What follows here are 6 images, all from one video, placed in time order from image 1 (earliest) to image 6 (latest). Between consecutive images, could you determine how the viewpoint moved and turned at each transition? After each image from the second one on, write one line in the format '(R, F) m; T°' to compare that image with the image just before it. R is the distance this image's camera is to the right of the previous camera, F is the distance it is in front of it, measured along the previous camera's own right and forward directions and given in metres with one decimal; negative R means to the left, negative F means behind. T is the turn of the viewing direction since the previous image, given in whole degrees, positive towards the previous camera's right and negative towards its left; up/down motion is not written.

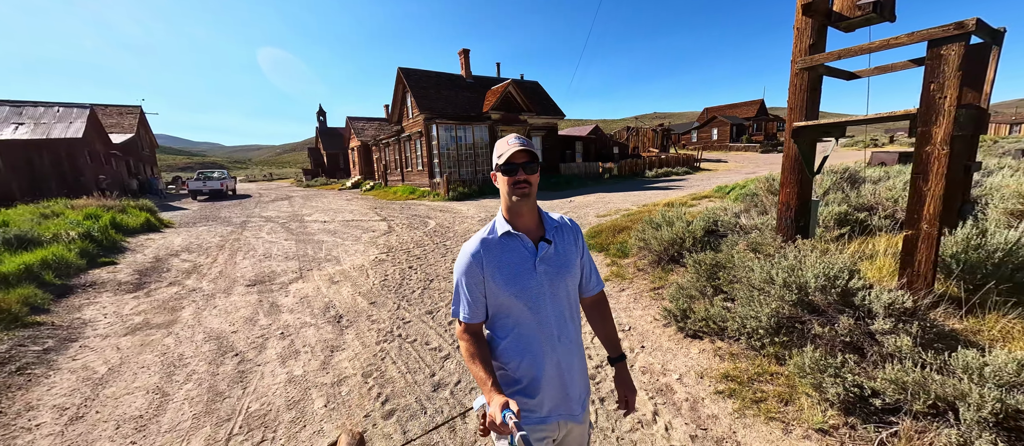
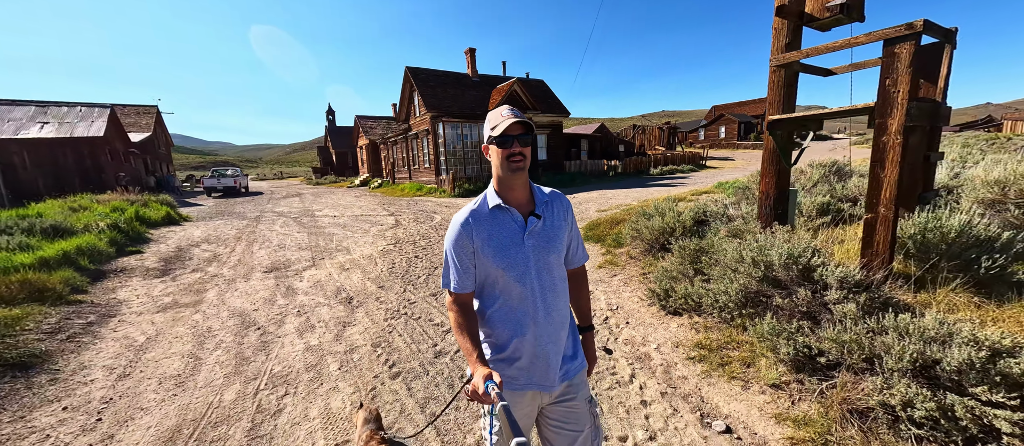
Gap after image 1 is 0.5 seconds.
(+0.1, -0.3) m; -1°
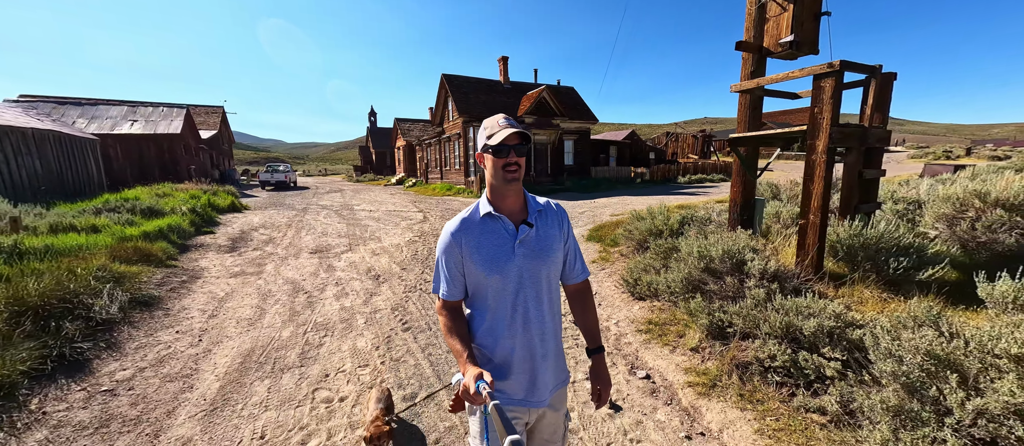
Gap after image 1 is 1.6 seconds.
(+0.5, -0.9) m; -5°
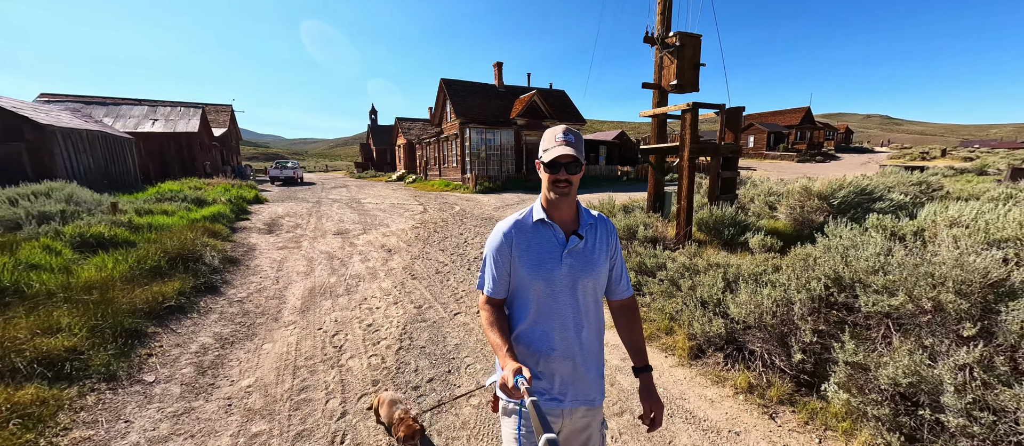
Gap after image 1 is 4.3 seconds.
(+0.4, -2.0) m; 0°
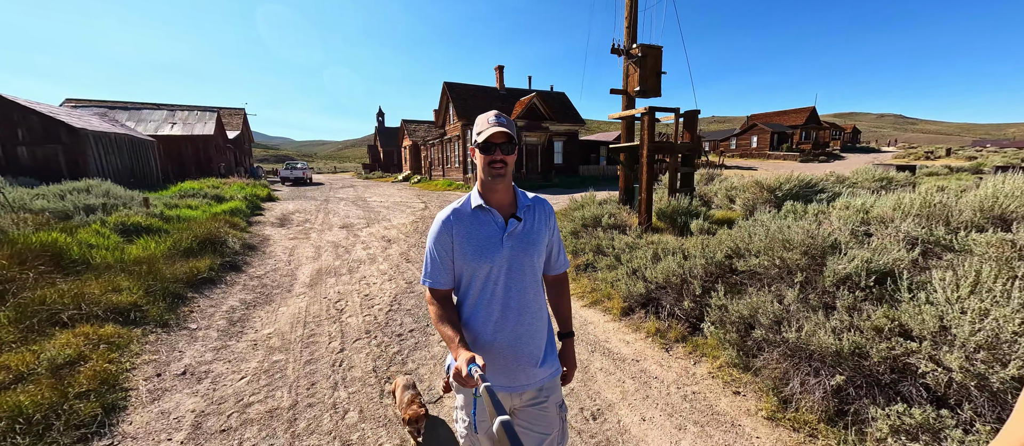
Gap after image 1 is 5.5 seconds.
(+0.5, -0.8) m; -1°
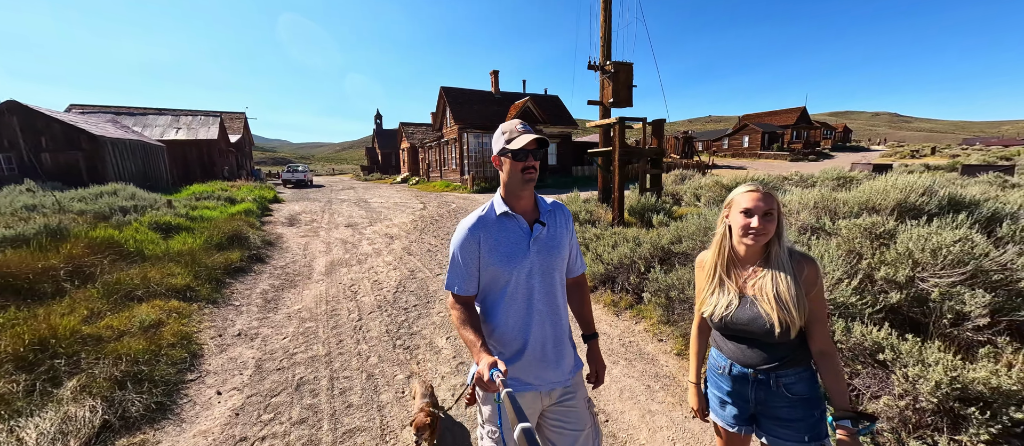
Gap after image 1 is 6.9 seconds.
(+0.2, -0.9) m; 0°
